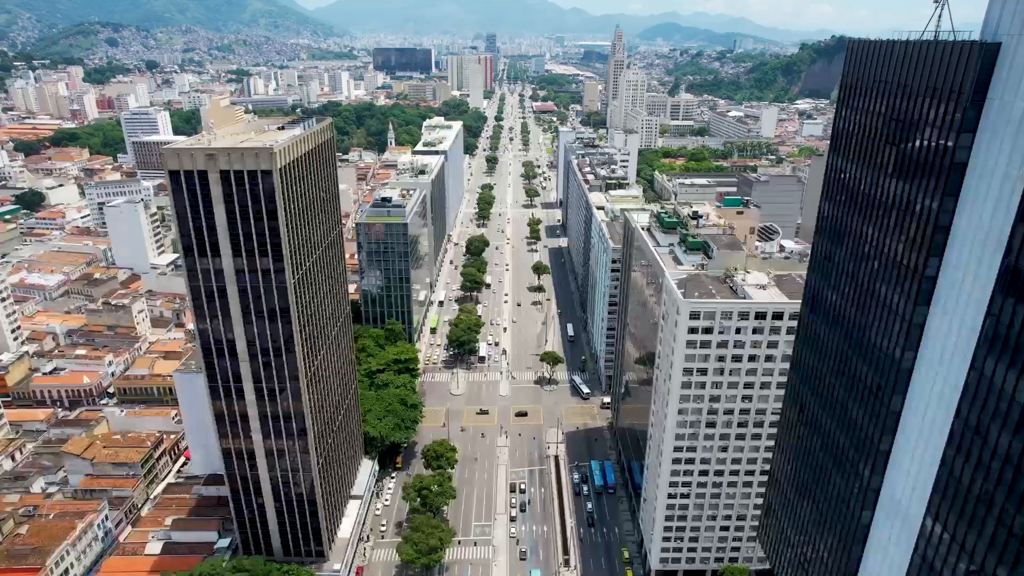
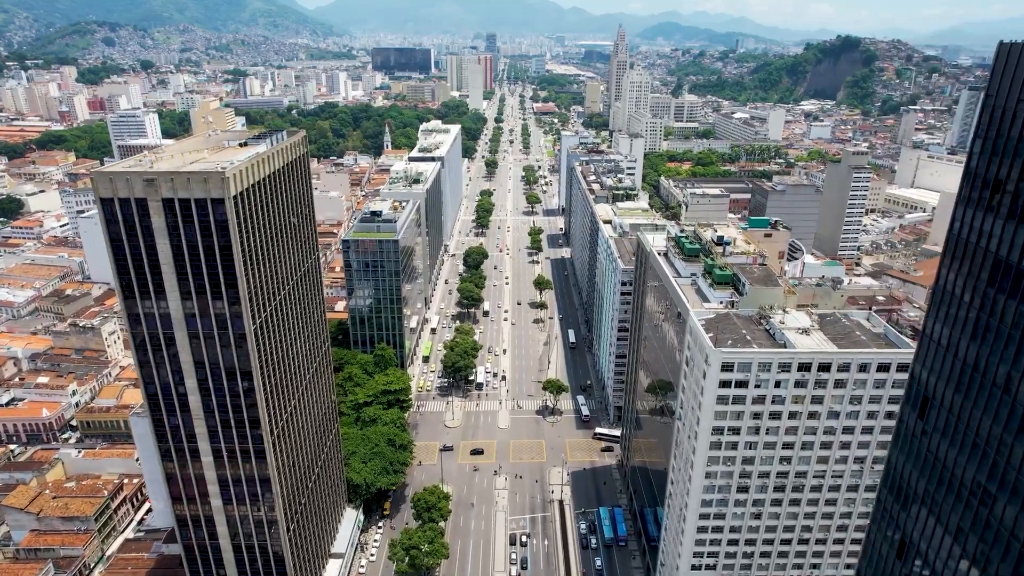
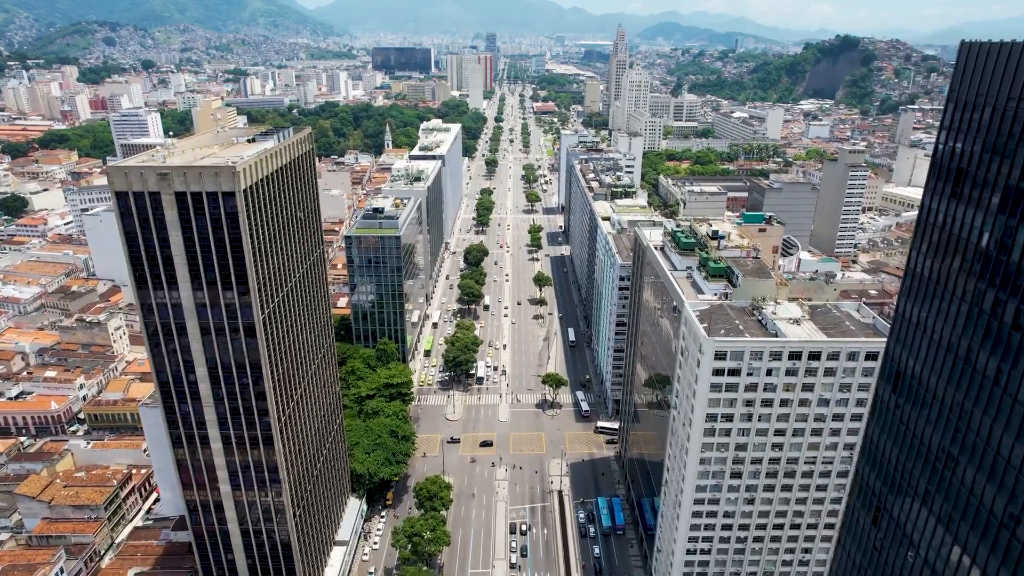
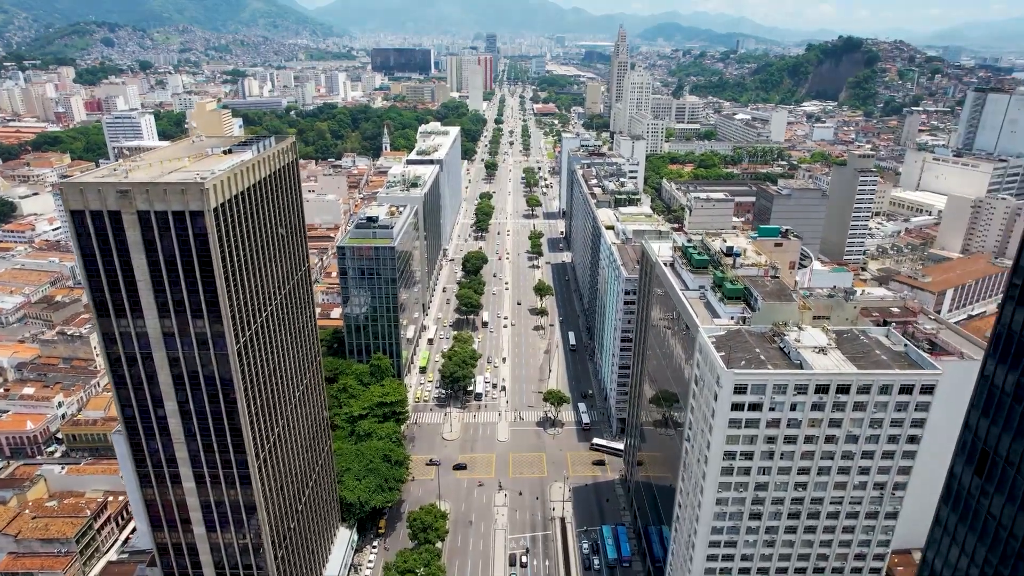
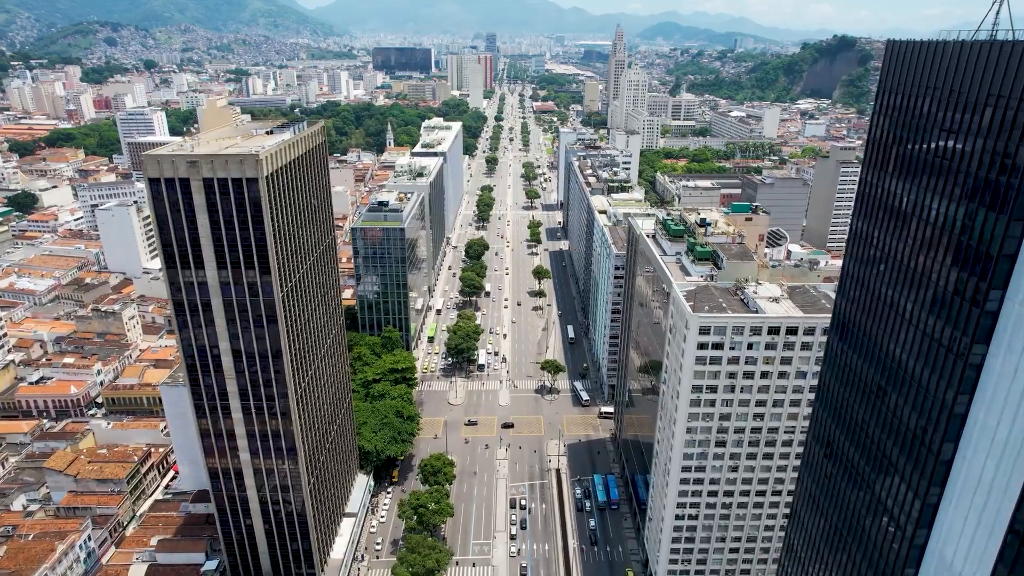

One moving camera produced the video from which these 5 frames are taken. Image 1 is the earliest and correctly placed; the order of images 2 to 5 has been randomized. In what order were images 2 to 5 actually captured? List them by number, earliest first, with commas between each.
5, 3, 2, 4
